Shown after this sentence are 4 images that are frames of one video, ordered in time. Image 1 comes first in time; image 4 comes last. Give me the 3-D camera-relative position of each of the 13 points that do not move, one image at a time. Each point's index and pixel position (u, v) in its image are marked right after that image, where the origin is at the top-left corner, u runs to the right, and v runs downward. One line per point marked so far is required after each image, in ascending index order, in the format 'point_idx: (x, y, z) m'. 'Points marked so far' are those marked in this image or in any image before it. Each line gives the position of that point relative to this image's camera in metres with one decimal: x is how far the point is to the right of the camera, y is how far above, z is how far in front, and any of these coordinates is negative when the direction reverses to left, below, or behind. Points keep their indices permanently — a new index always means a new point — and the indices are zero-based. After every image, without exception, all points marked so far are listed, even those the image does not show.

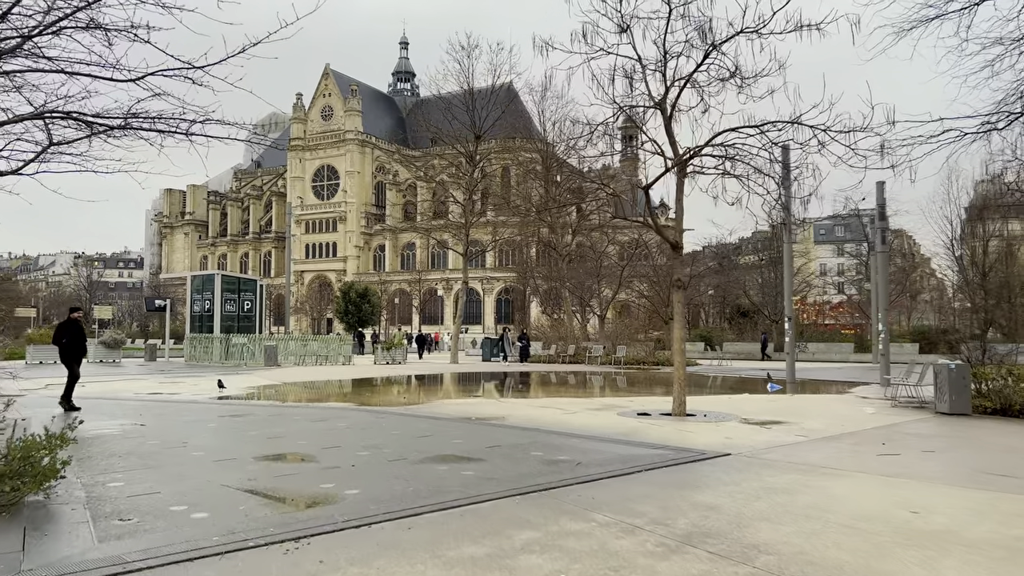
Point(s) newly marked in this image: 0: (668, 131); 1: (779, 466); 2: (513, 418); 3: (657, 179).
0: (+1.8, +1.8, +9.0) m
1: (+2.0, -1.3, +5.7) m
2: (0.0, -1.5, +9.1) m
3: (+1.7, +1.3, +8.9) m
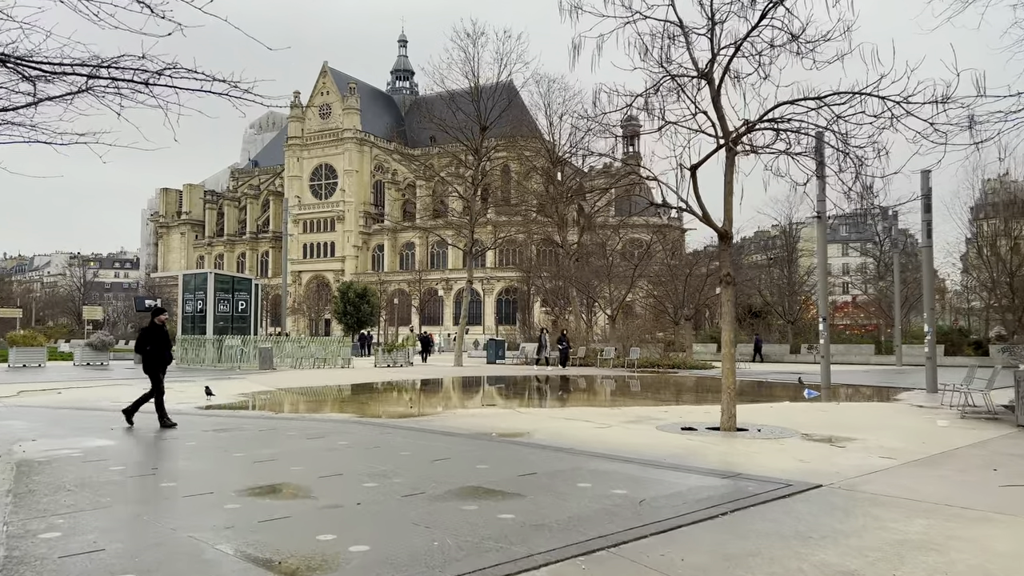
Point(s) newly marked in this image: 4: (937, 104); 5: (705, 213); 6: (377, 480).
0: (+2.1, +1.9, +7.8) m
1: (+2.3, -1.3, +4.6) m
2: (+0.3, -1.5, +7.9) m
3: (+1.9, +1.3, +7.8) m
4: (+4.0, +1.7, +7.3) m
5: (+2.0, +0.8, +8.0) m
6: (-0.9, -1.3, +5.3) m
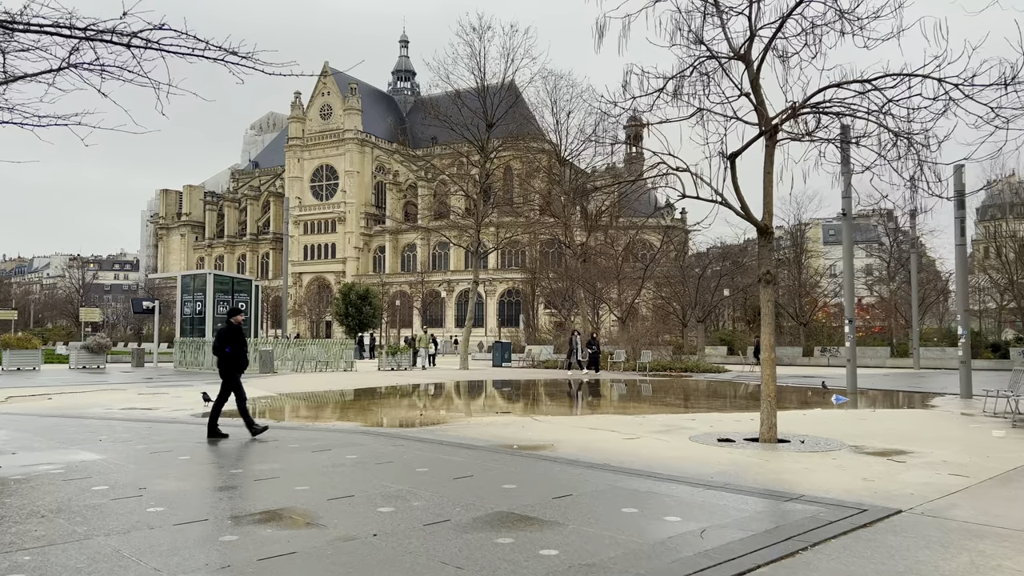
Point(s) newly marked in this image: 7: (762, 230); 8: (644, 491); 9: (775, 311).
0: (+2.3, +1.9, +7.2) m
1: (+2.5, -1.3, +3.9) m
2: (+0.5, -1.5, +7.3) m
3: (+2.2, +1.3, +7.1) m
4: (+4.2, +1.7, +6.6) m
5: (+2.2, +0.8, +7.4) m
6: (-0.7, -1.3, +4.7) m
7: (+2.4, +0.6, +7.4) m
8: (+0.9, -1.3, +5.0) m
9: (+2.6, -0.2, +7.6) m
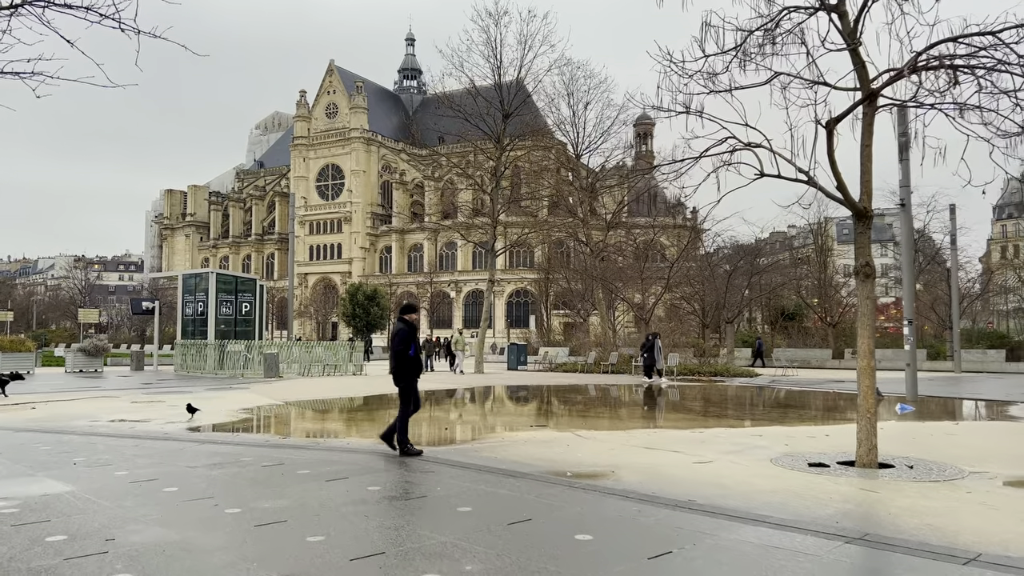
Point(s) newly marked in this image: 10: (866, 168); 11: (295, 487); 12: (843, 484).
0: (+2.7, +1.9, +6.0) m
1: (+2.9, -1.2, +2.7) m
2: (+0.9, -1.4, +6.1) m
3: (+2.6, +1.3, +5.9) m
4: (+4.6, +1.8, +5.4) m
5: (+2.6, +0.8, +6.2) m
6: (-0.3, -1.3, +3.5) m
7: (+2.8, +0.6, +6.3) m
8: (+1.2, -1.3, +3.8) m
9: (+3.0, -0.2, +6.4) m
10: (+2.9, +1.0, +6.2) m
11: (-1.5, -1.4, +5.5) m
12: (+2.5, -1.4, +5.6) m
